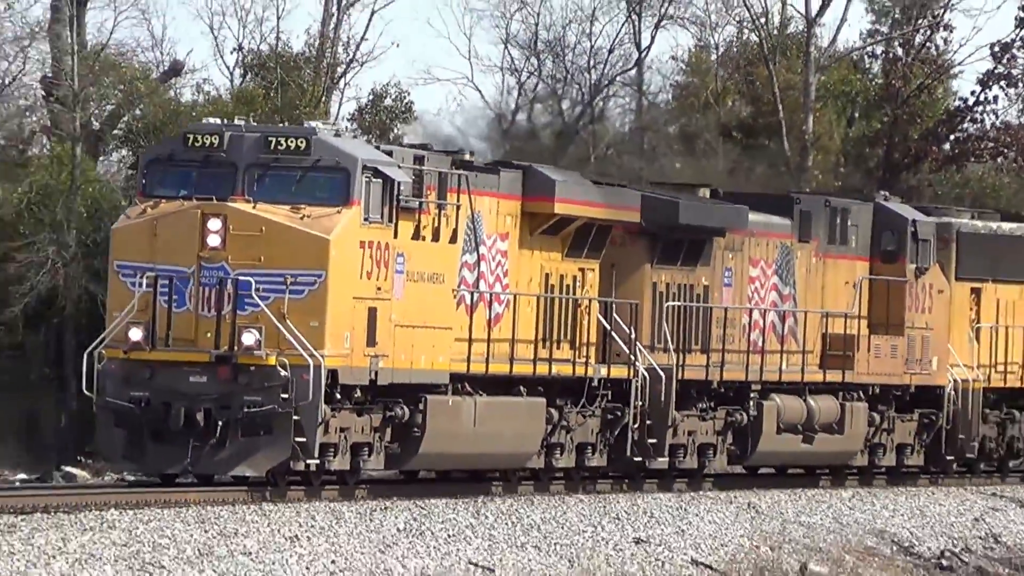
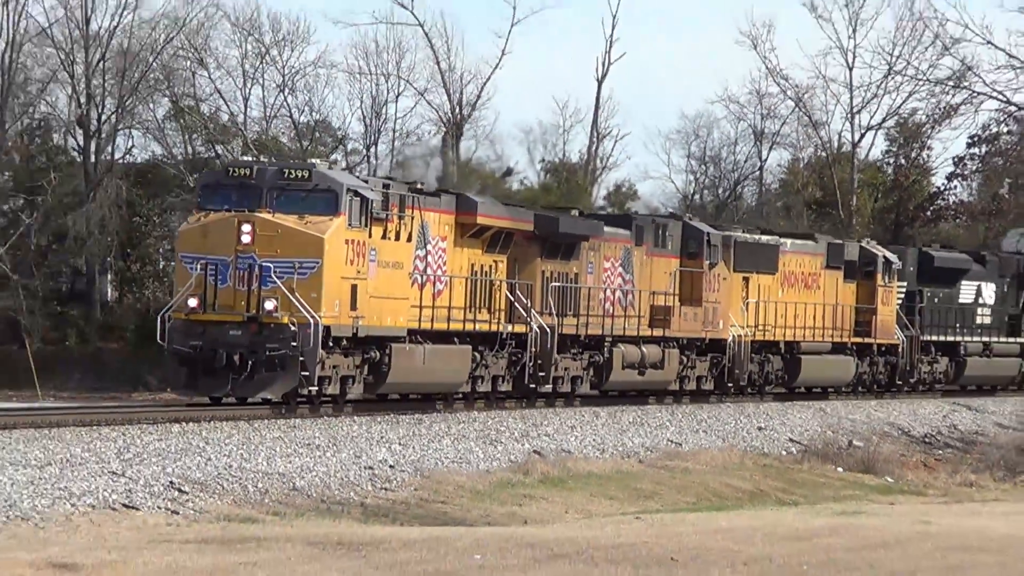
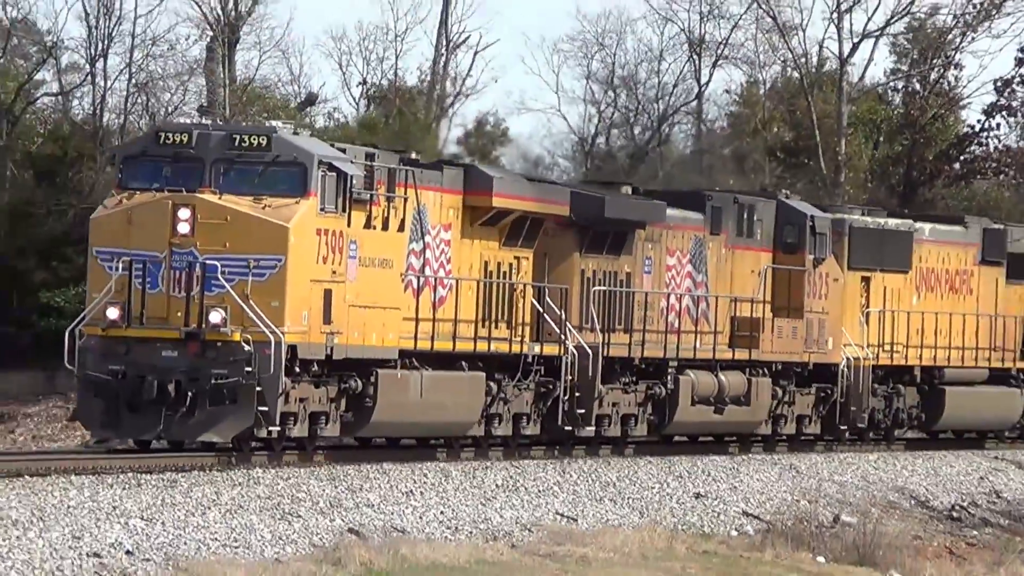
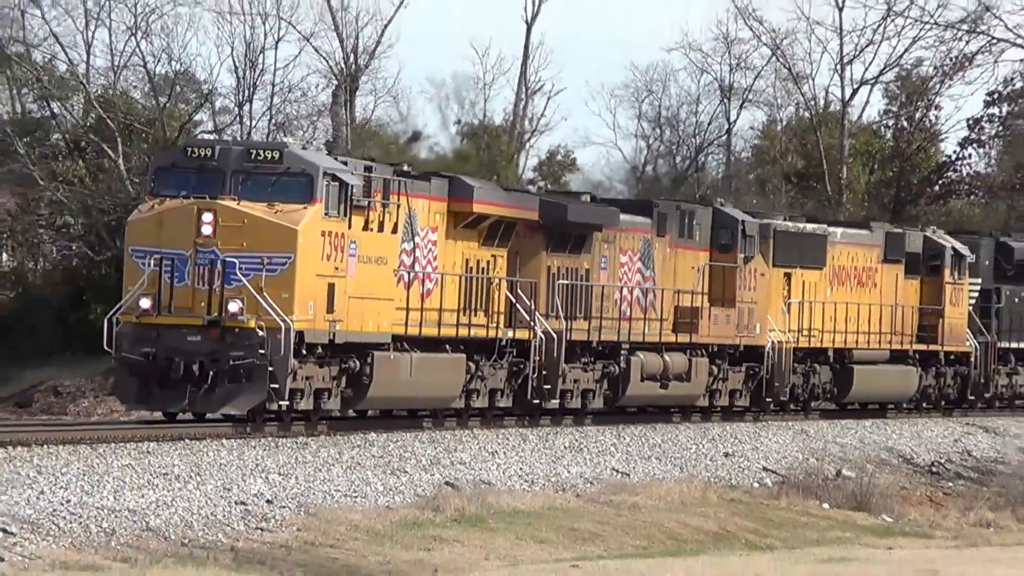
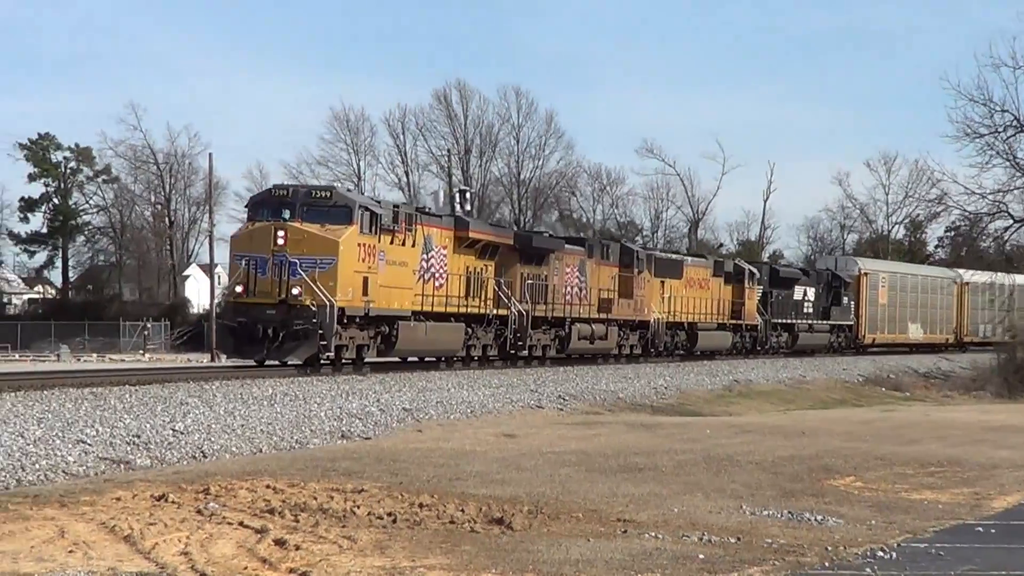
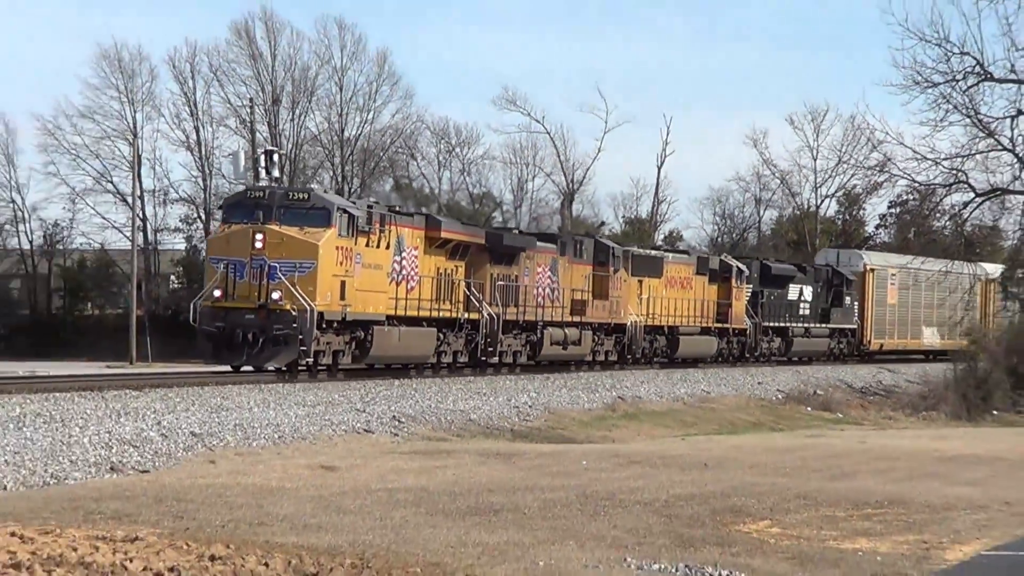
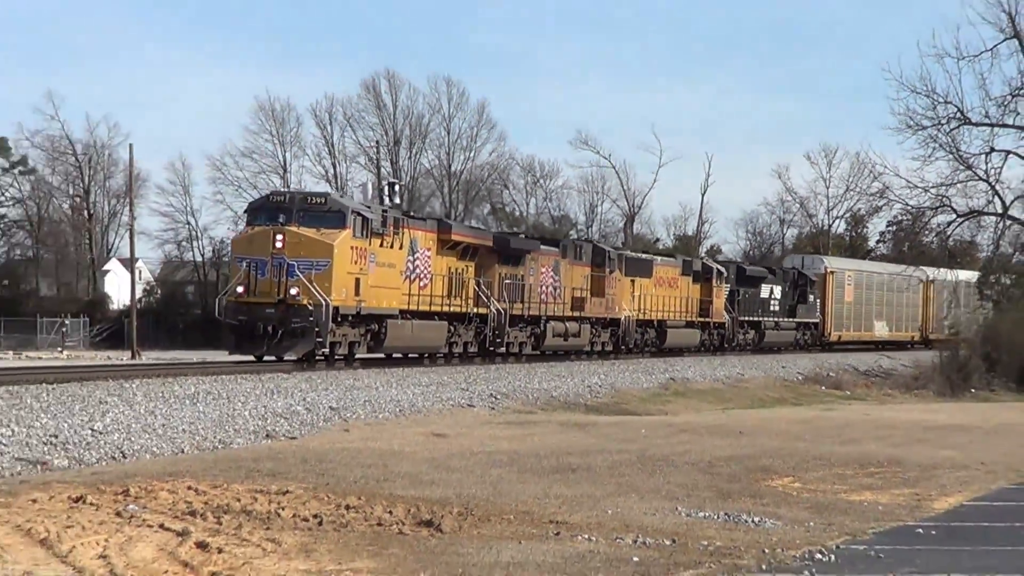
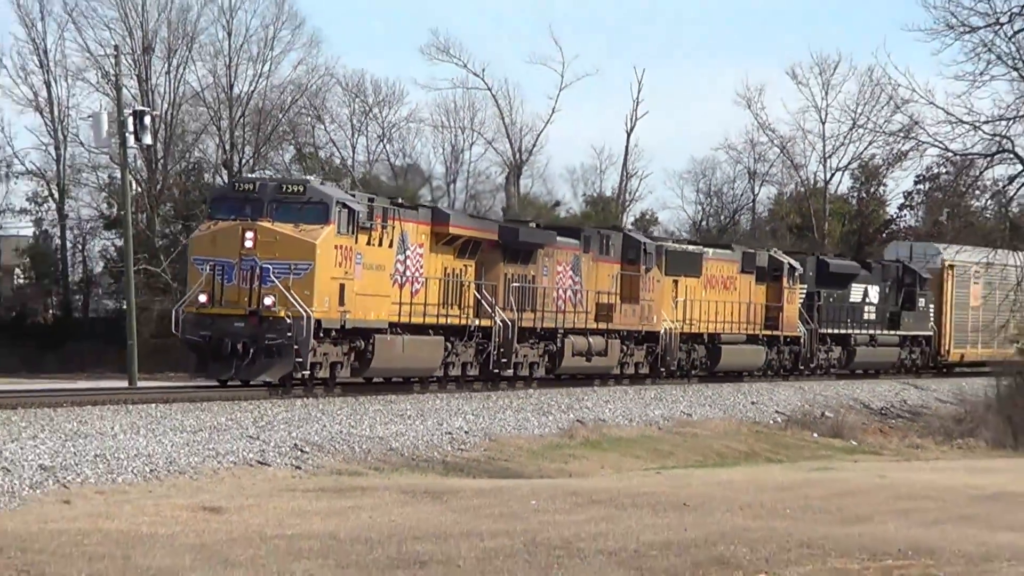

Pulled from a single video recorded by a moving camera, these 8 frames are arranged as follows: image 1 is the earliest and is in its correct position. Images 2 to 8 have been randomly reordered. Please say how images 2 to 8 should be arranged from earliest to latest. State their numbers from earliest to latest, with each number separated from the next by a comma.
3, 4, 2, 8, 6, 7, 5
